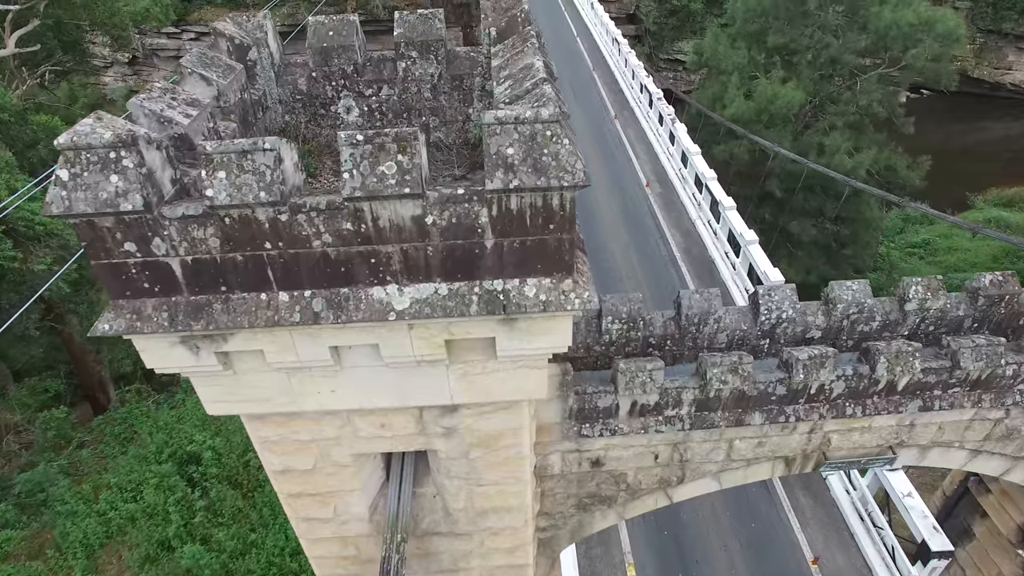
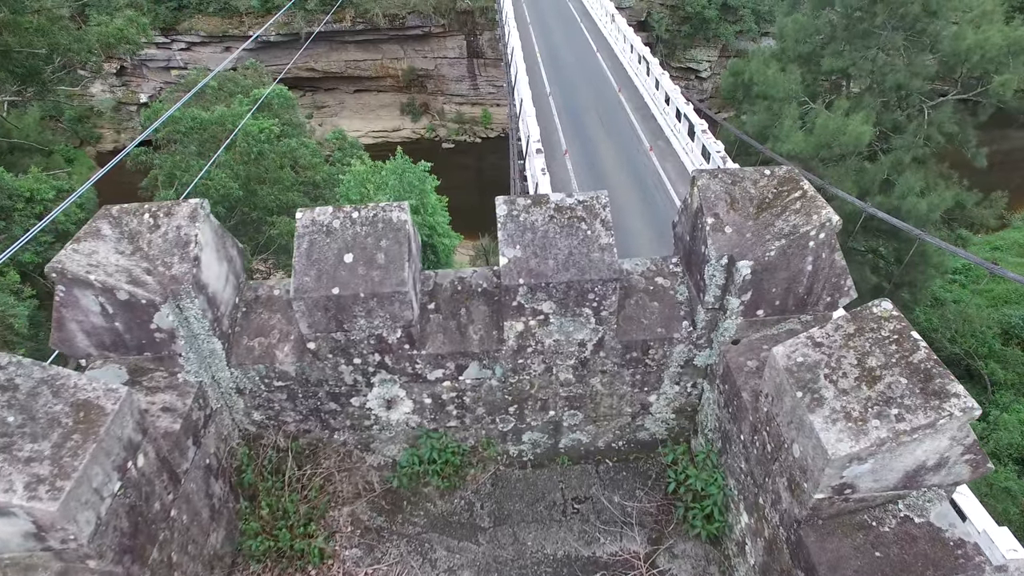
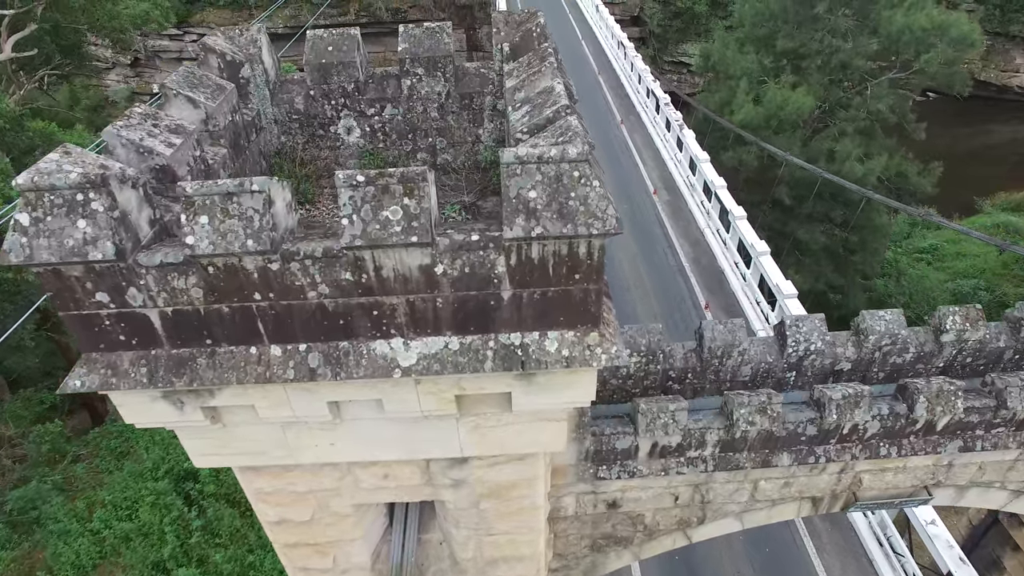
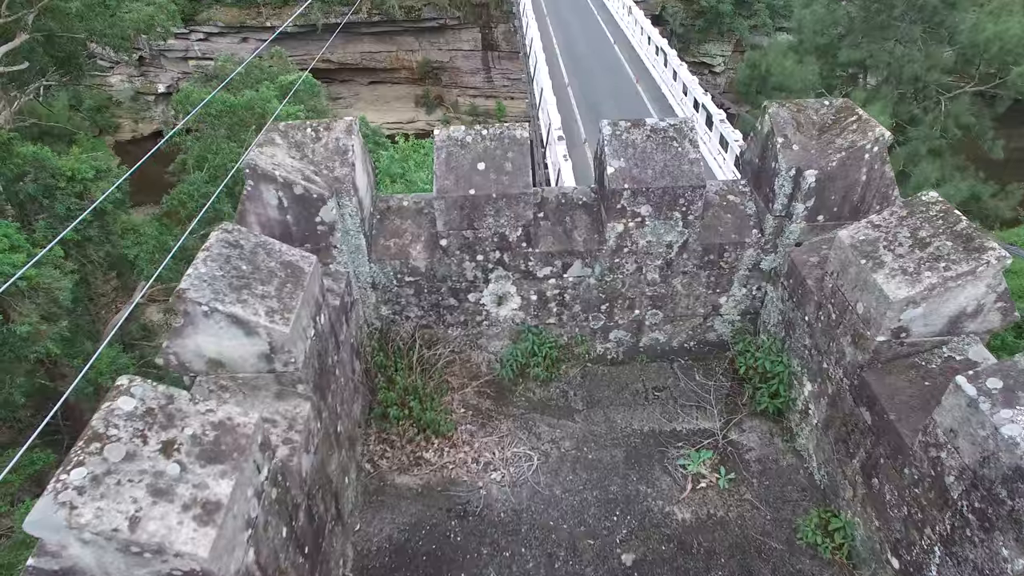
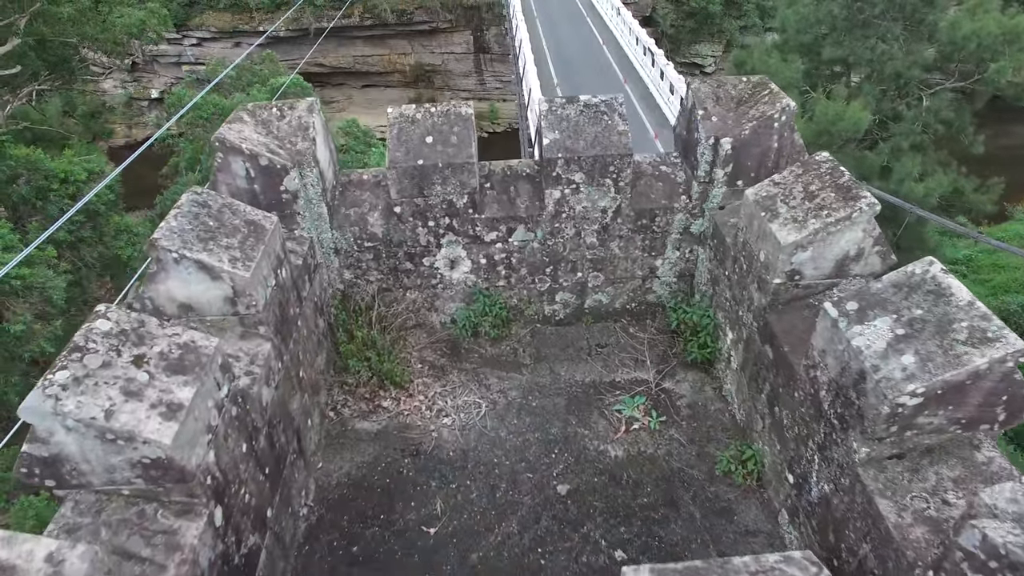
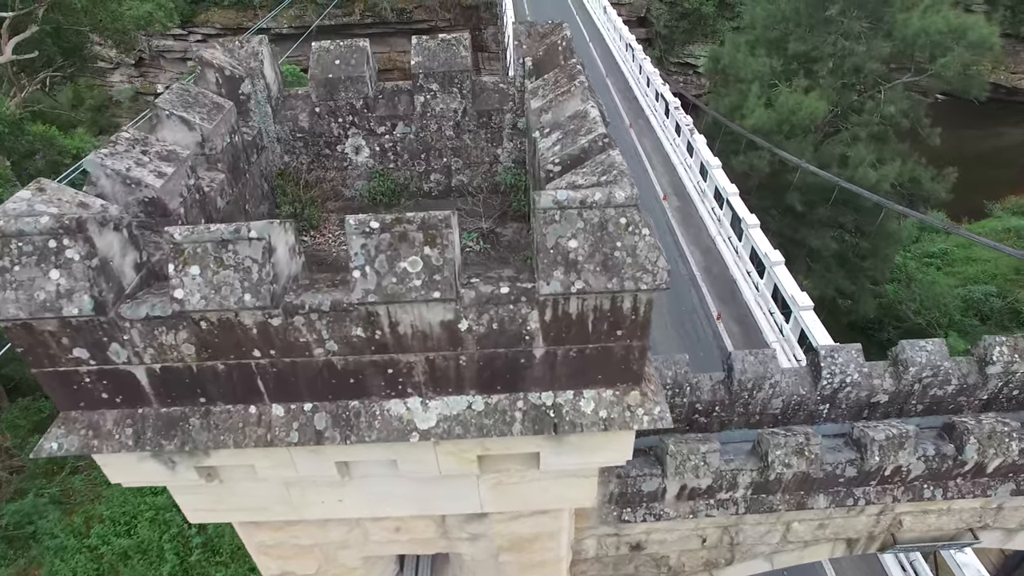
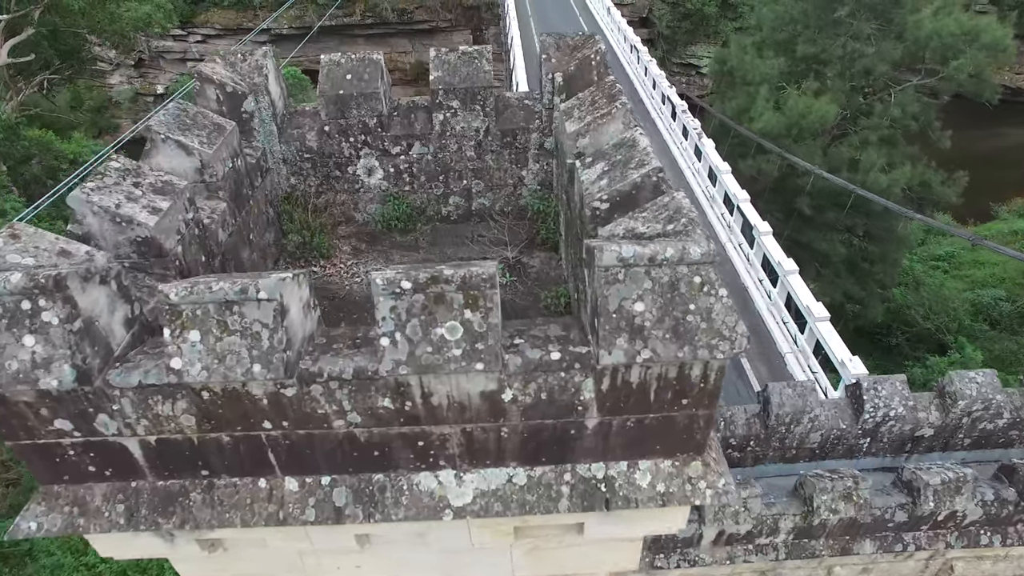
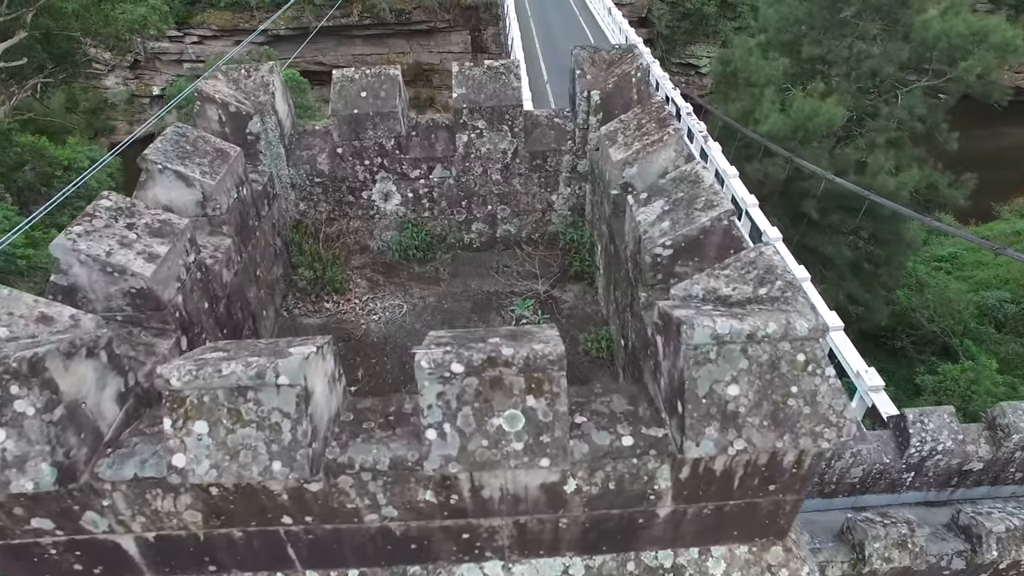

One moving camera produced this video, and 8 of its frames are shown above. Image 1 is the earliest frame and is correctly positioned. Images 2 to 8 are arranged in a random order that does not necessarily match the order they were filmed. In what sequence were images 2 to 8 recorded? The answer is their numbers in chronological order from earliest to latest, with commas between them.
3, 6, 7, 8, 5, 4, 2
